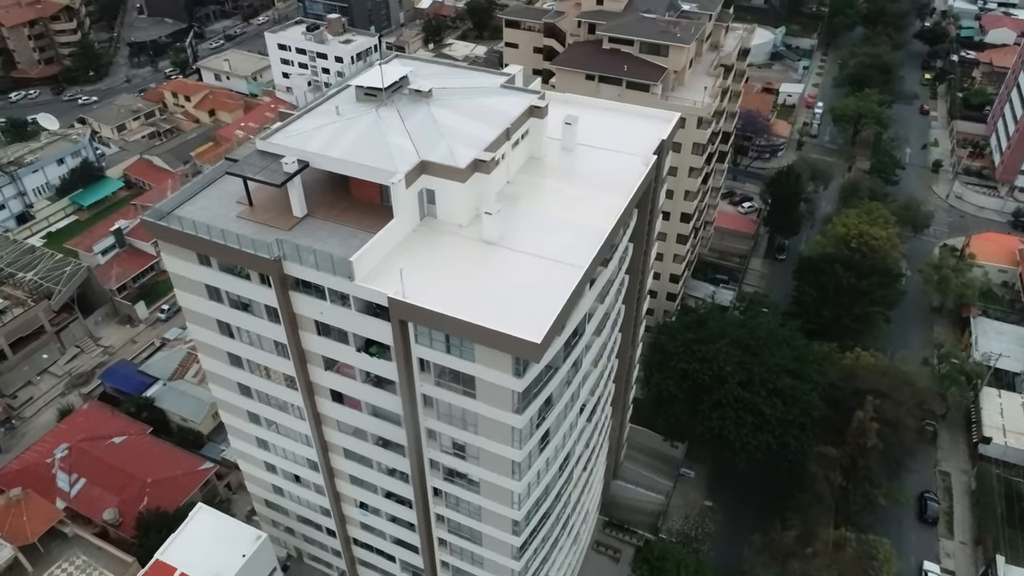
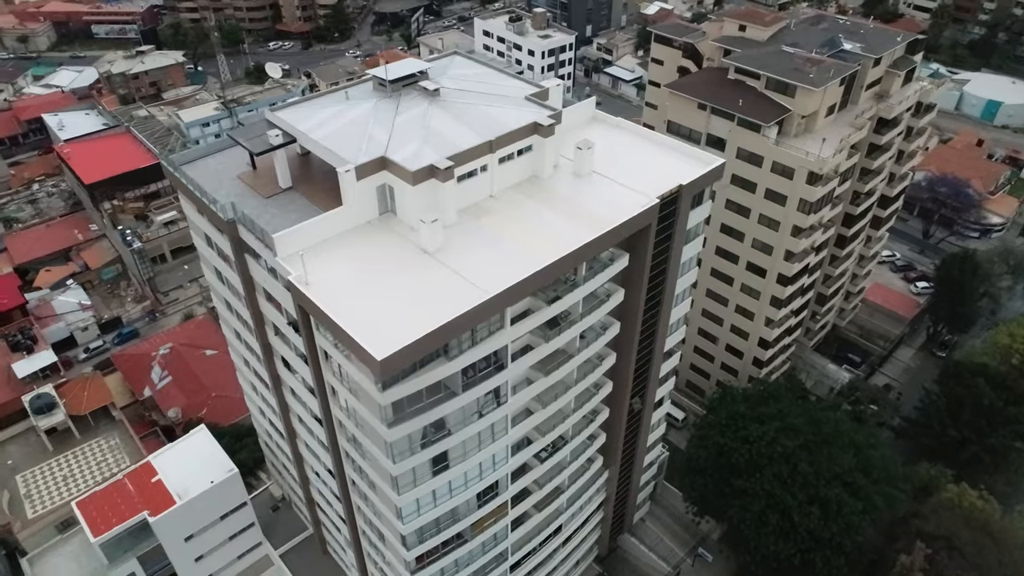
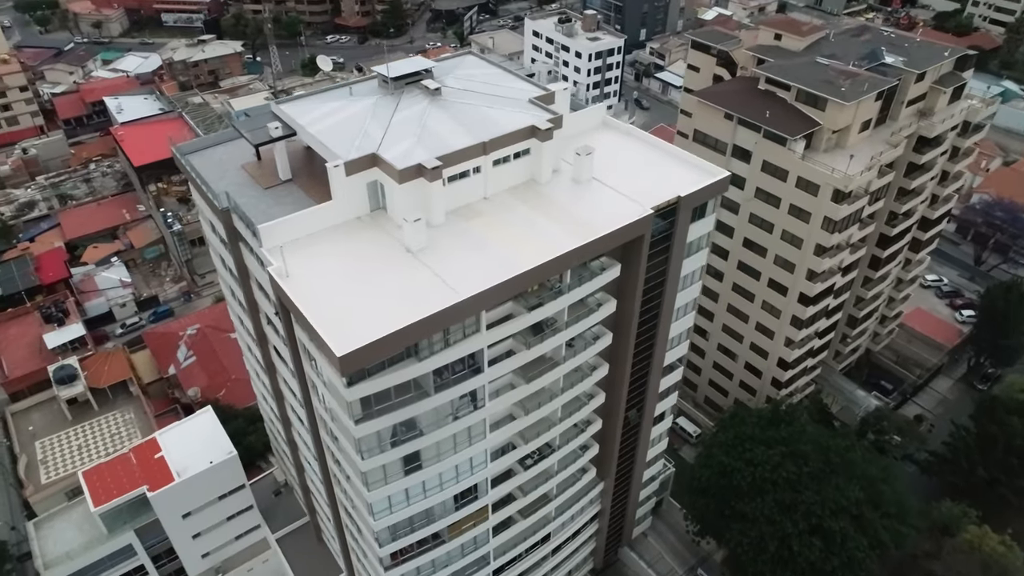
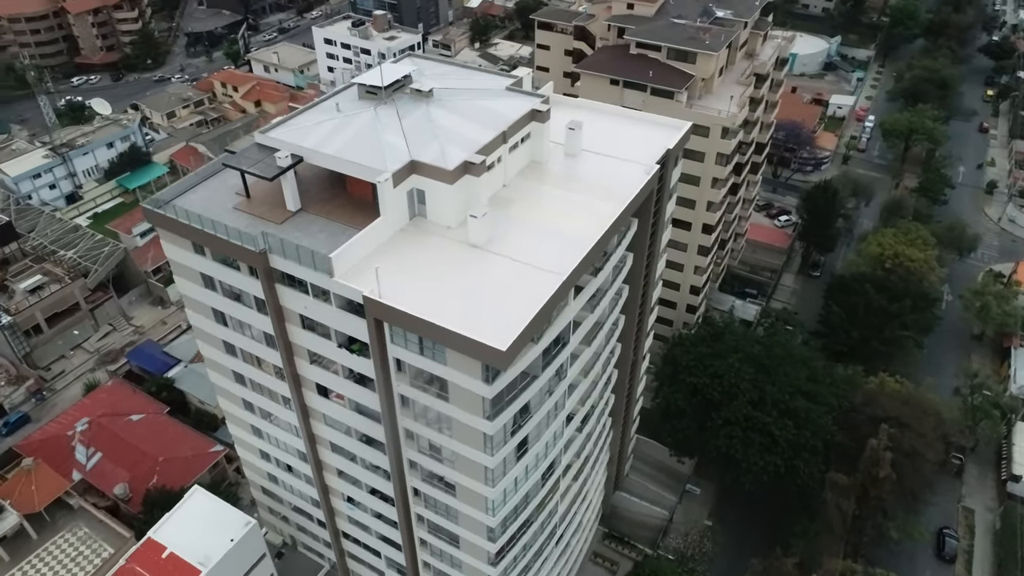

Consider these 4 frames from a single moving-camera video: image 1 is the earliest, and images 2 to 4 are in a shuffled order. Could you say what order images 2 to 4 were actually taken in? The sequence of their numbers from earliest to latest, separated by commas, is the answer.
4, 2, 3
